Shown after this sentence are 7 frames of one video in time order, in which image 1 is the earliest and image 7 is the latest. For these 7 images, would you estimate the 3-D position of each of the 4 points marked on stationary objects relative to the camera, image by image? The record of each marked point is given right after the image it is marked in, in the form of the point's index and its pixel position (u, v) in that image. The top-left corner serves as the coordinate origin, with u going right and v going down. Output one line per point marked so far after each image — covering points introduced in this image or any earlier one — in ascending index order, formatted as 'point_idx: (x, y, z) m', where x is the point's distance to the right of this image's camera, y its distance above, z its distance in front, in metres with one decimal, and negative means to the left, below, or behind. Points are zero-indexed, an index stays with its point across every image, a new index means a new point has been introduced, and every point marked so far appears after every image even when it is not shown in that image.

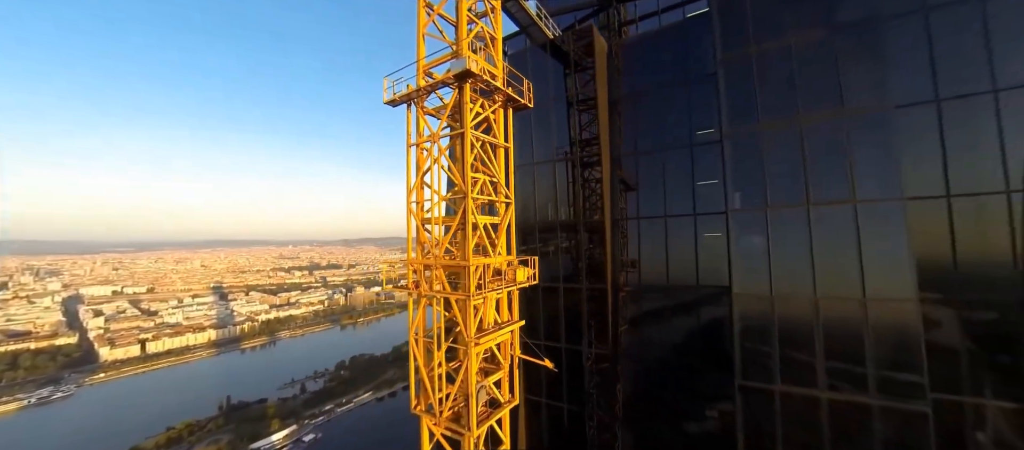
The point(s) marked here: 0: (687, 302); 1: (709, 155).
0: (+5.2, -2.2, +9.8) m
1: (+5.8, +2.0, +9.7) m
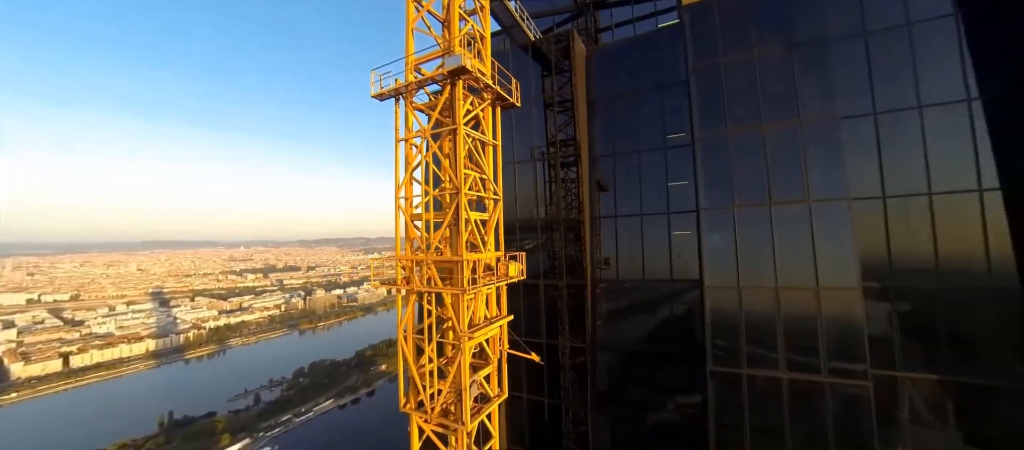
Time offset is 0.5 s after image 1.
0: (+4.7, -2.1, +10.4) m
1: (+5.3, +2.1, +10.4) m
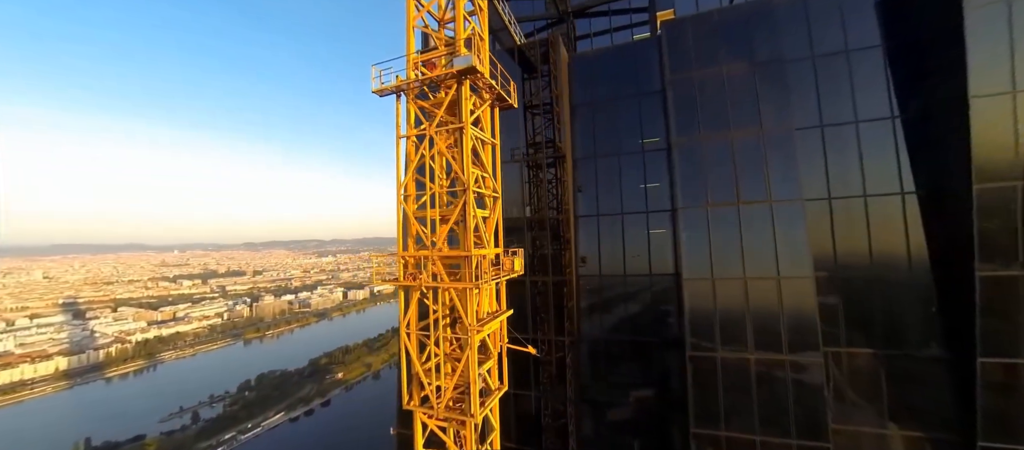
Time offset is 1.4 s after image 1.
0: (+4.3, -2.1, +11.2) m
1: (+4.9, +2.1, +11.2) m
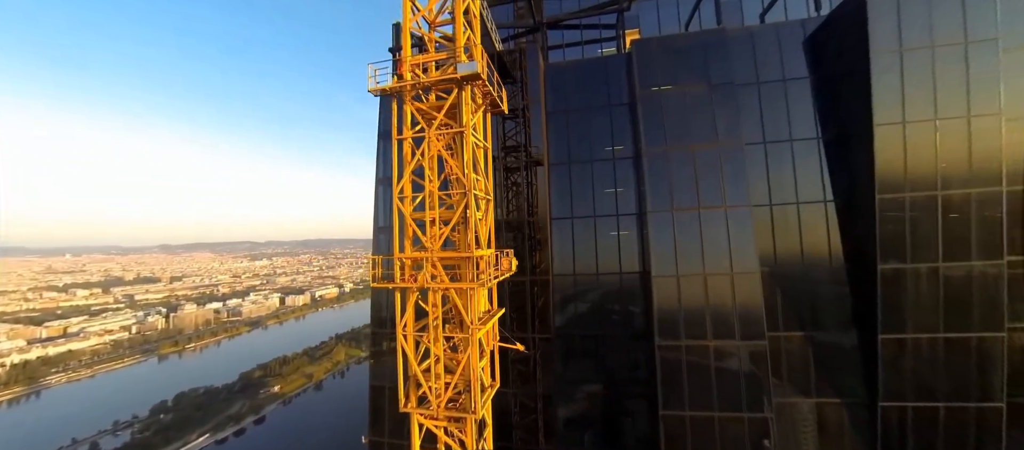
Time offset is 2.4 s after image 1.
0: (+3.6, -2.2, +12.0) m
1: (+4.2, +2.0, +12.2) m
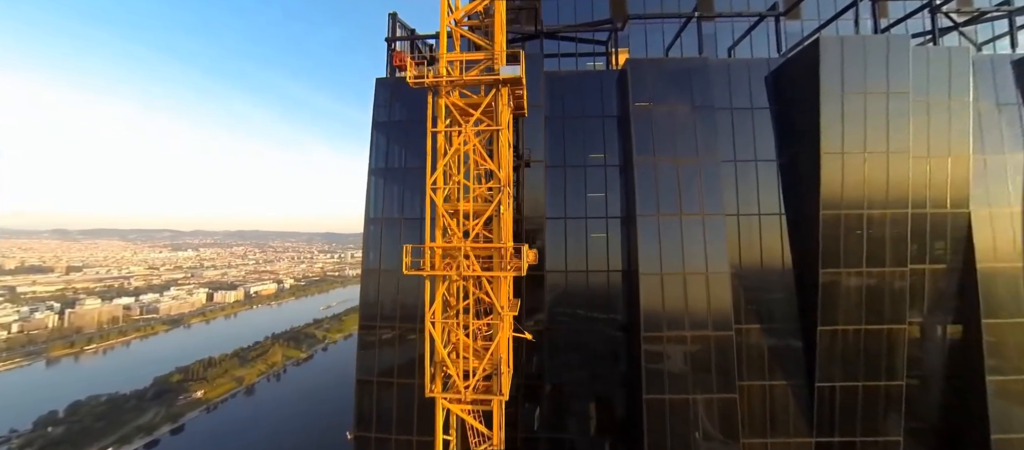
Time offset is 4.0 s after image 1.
0: (+3.3, -2.2, +13.0) m
1: (+4.1, +1.9, +13.2) m
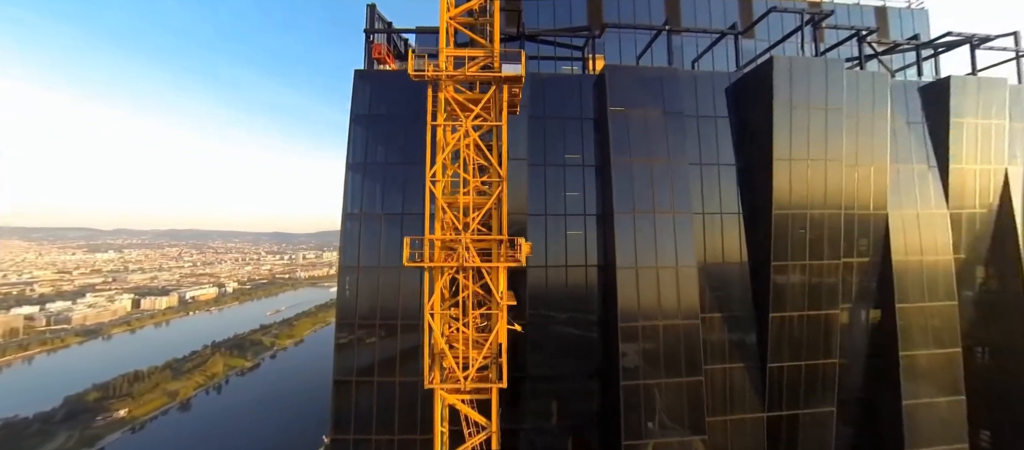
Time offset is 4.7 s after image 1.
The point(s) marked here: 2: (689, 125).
0: (+2.6, -2.1, +13.6) m
1: (+3.4, +2.1, +13.9) m
2: (+7.3, +4.1, +13.8) m
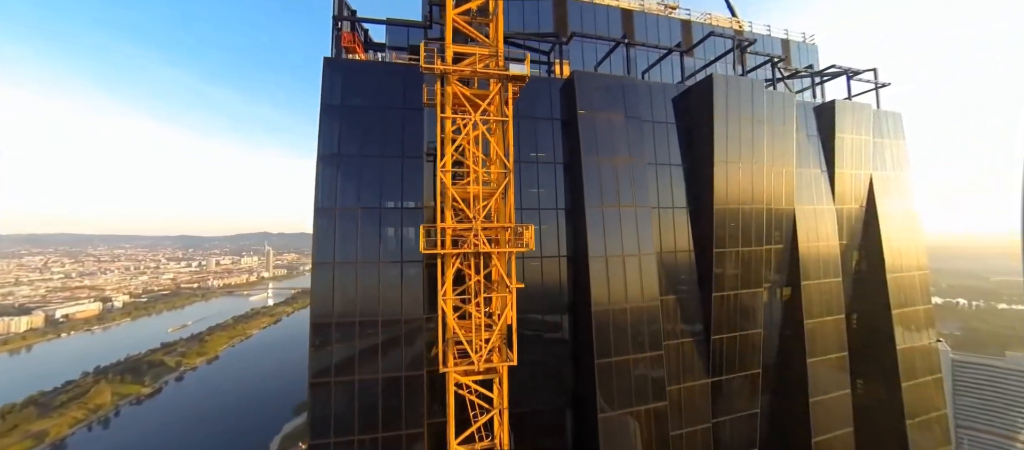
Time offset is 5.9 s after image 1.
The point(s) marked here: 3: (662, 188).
0: (+1.7, -1.8, +14.4) m
1: (+2.3, +2.3, +14.9) m
2: (+6.2, +4.4, +15.5) m
3: (+6.9, +1.7, +15.4) m
